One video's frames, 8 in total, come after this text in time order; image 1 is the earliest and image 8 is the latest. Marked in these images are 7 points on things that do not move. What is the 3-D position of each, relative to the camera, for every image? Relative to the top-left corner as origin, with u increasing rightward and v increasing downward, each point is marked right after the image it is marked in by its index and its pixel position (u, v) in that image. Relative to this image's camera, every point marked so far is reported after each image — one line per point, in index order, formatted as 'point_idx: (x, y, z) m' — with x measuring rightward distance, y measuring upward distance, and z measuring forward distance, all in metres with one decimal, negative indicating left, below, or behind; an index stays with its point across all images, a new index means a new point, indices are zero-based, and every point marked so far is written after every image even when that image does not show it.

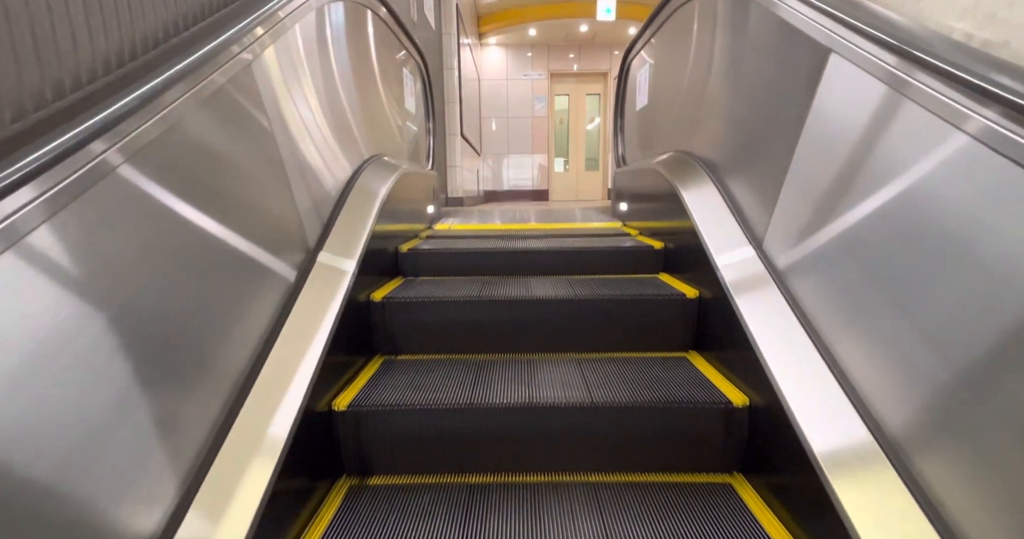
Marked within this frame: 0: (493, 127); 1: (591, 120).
0: (-0.4, +3.1, +10.9) m
1: (+1.8, +3.3, +11.3) m
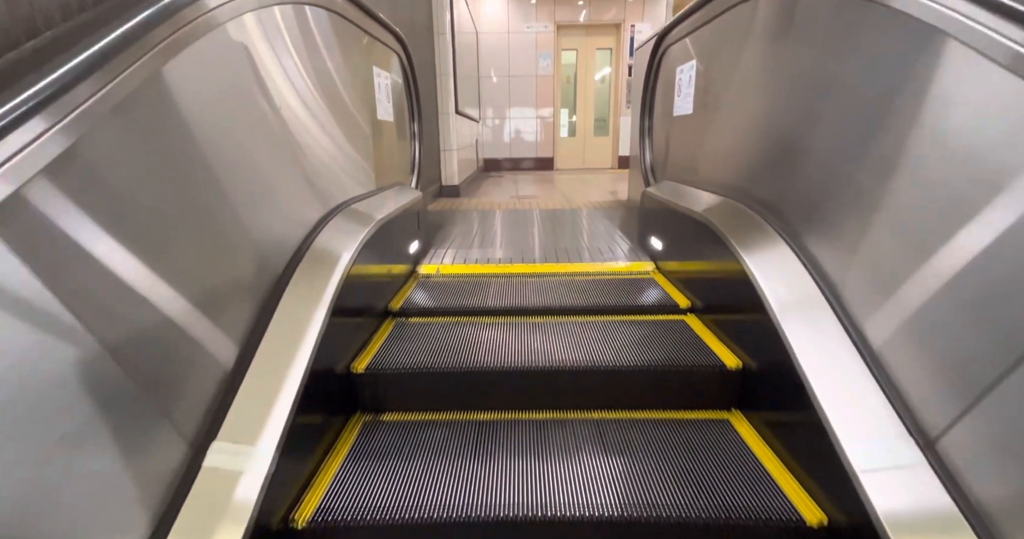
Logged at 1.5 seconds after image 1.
0: (-0.4, +3.8, +10.2) m
1: (+1.8, +4.1, +10.5) m
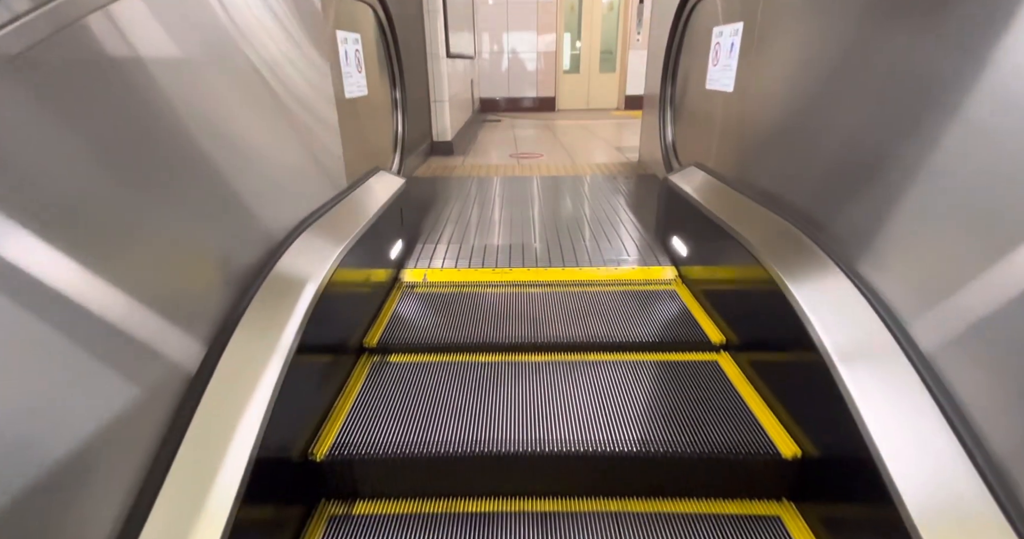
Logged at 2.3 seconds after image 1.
0: (-0.4, +5.0, +9.4) m
1: (+1.8, +5.3, +9.7) m
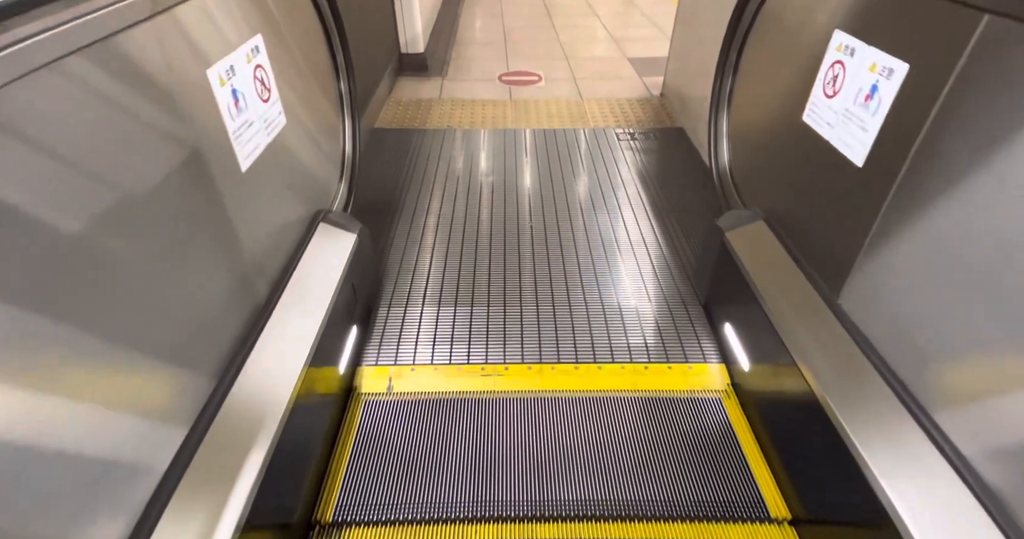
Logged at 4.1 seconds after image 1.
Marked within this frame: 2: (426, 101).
0: (-0.6, +6.9, +7.3) m
1: (+1.6, +7.3, +7.6) m
2: (-0.3, +0.7, +2.0) m
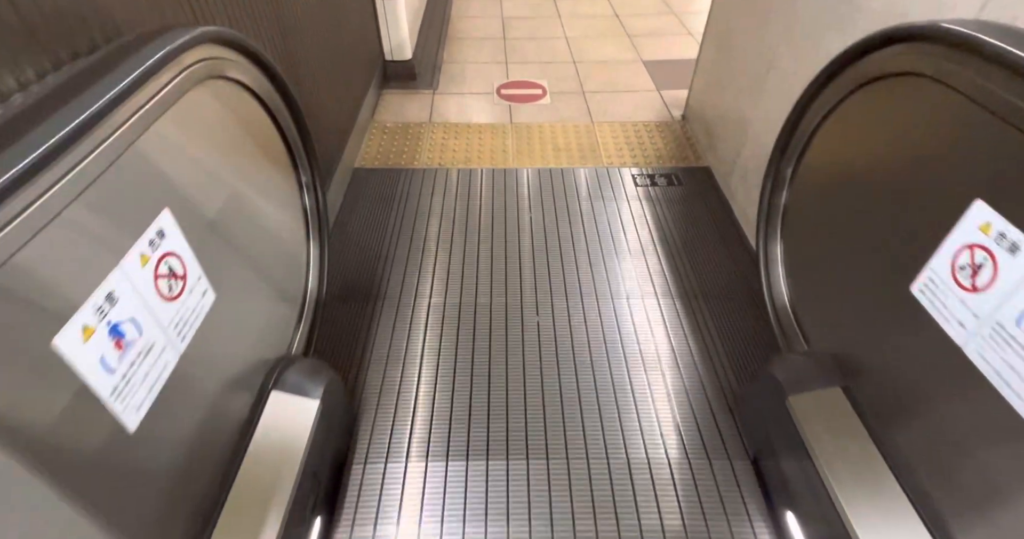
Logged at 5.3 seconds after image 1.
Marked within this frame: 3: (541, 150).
0: (-0.6, +7.2, +6.5) m
1: (+1.5, +7.6, +6.8) m
2: (-0.3, +0.5, +1.8) m
3: (+0.1, +0.4, +1.7) m
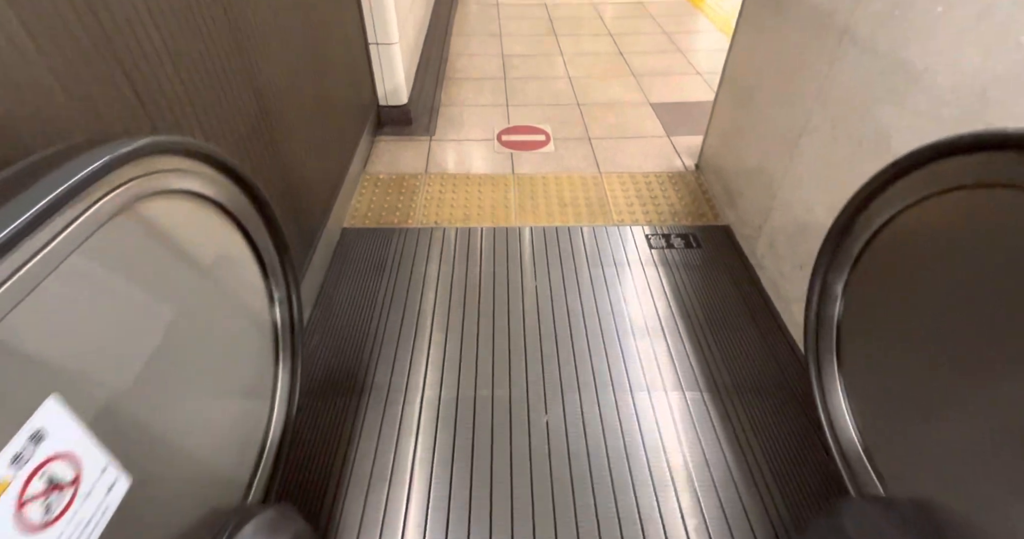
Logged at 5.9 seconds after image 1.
0: (-0.6, +6.8, +6.7) m
1: (+1.5, +7.2, +7.0) m
2: (-0.3, +0.3, +1.7) m
3: (+0.1, +0.2, +1.6) m
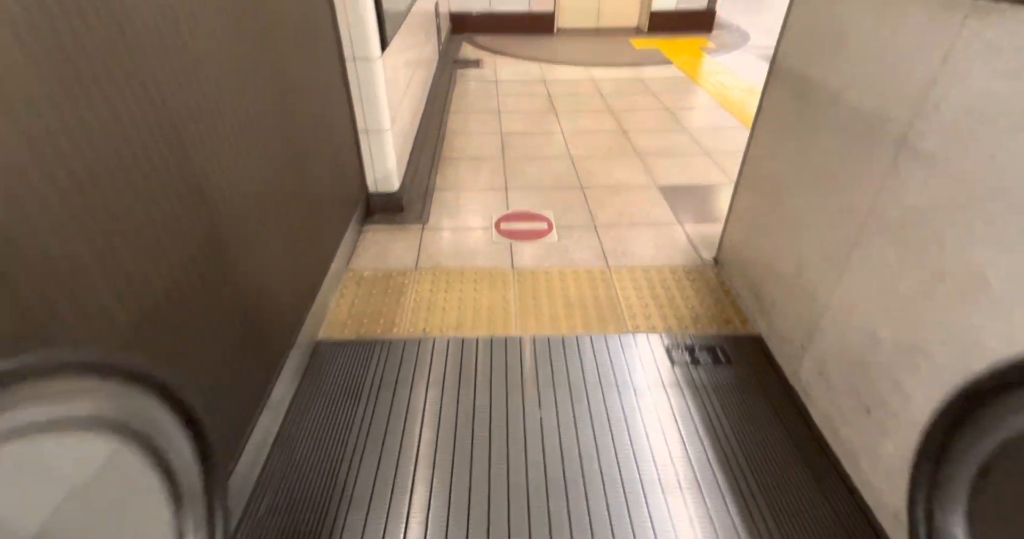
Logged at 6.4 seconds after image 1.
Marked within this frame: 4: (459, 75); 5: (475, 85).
0: (-0.7, +5.8, +7.2) m
1: (+1.5, +6.2, +7.5) m
2: (-0.3, 0.0, +1.5) m
3: (+0.1, -0.1, +1.4) m
4: (-0.4, +1.4, +3.5) m
5: (-0.2, +1.2, +3.3) m
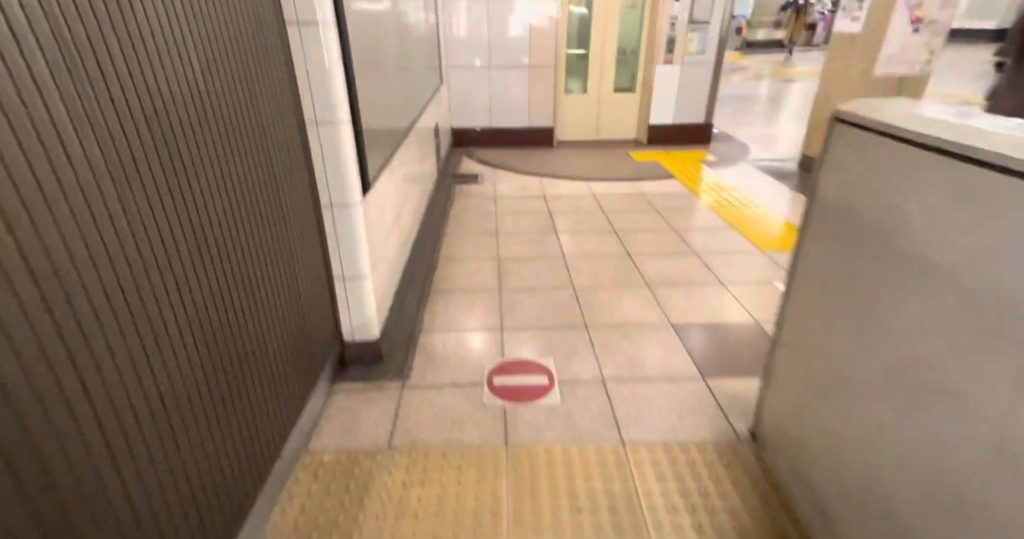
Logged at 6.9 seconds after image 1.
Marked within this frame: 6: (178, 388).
0: (-0.7, +4.3, +7.9) m
1: (+1.5, +4.7, +8.2) m
2: (-0.4, -0.5, +1.2) m
3: (+0.1, -0.5, +1.1) m
4: (-0.4, +0.5, +3.5) m
5: (-0.2, +0.4, +3.2) m
6: (-0.5, -0.2, +0.8) m
